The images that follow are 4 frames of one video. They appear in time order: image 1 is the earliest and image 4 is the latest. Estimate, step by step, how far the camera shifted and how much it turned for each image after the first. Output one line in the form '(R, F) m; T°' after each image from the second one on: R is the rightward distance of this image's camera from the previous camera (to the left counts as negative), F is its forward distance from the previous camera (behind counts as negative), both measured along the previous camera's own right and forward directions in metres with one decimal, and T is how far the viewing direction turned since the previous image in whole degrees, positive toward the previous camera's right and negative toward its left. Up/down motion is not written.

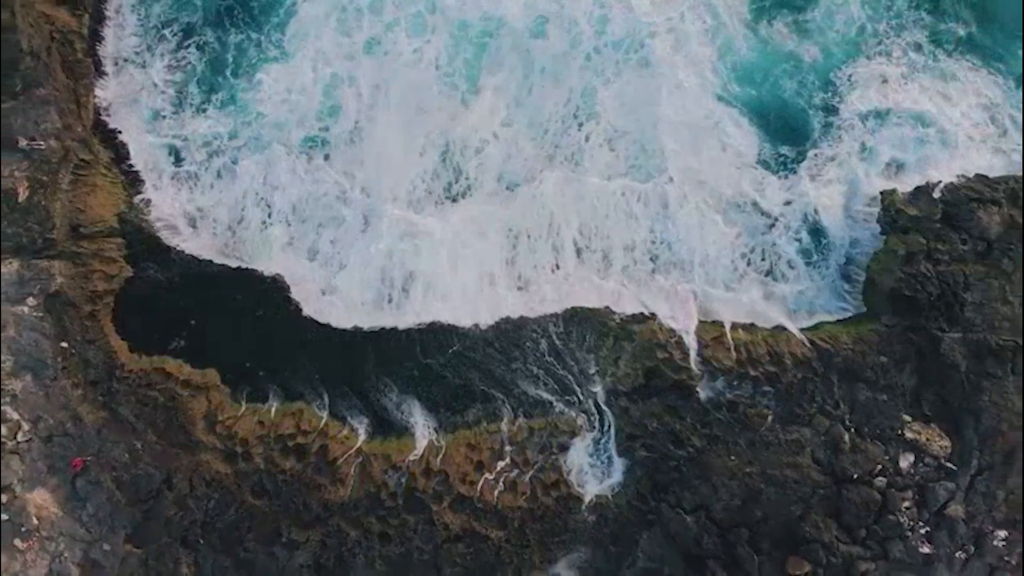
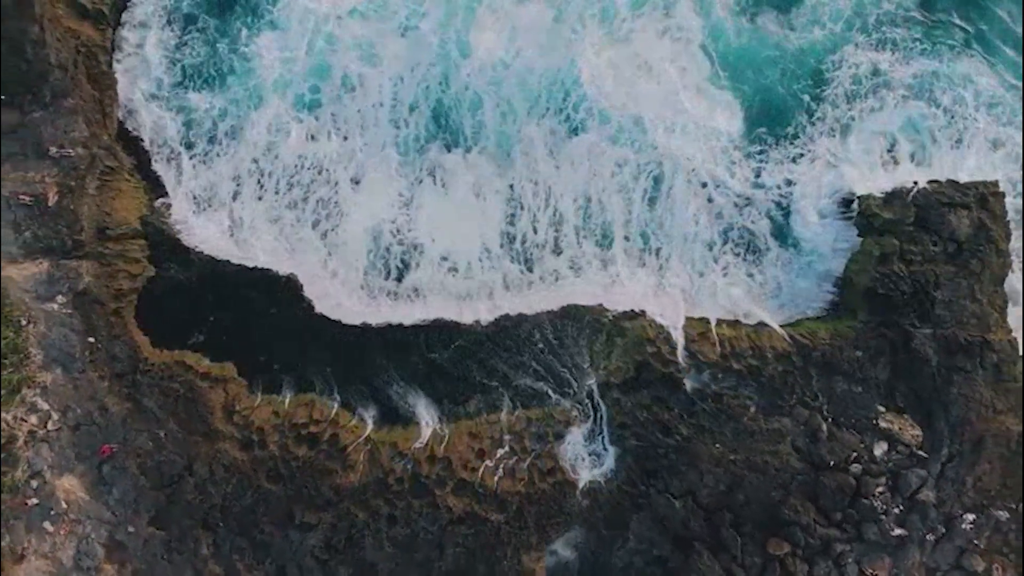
(0.0, -1.0) m; 0°
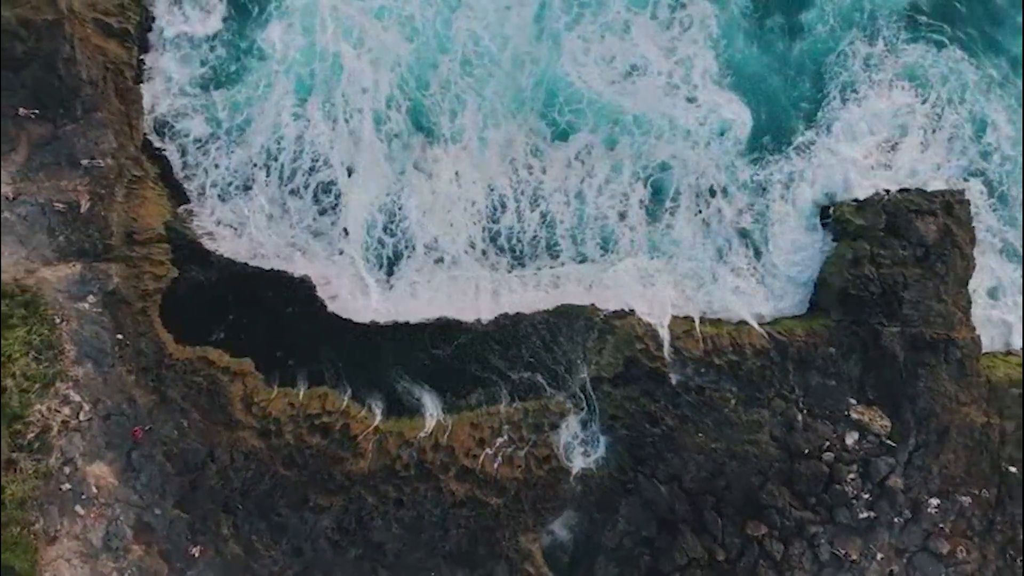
(0.0, -1.2) m; 0°
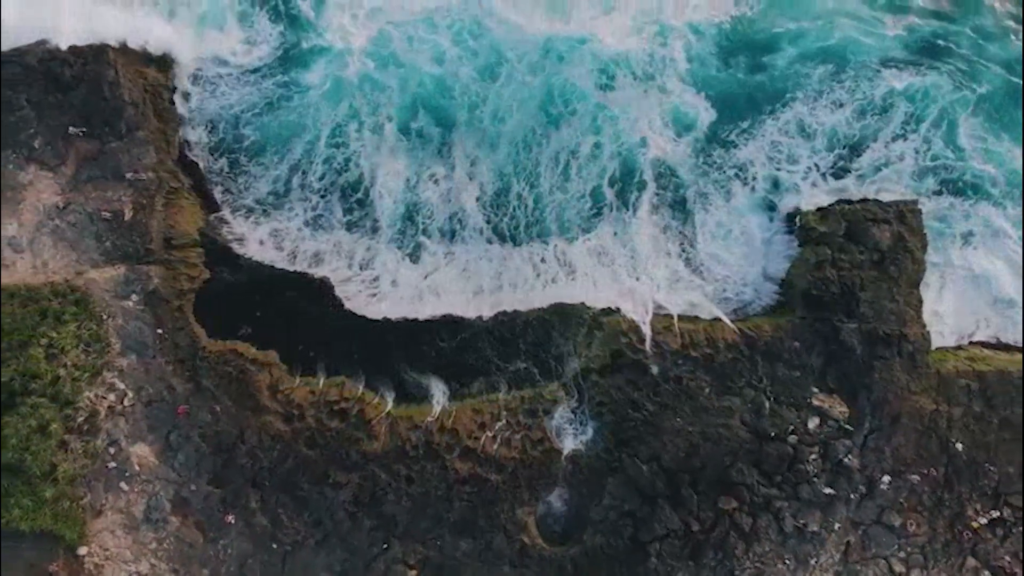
(0.0, -2.0) m; 0°
